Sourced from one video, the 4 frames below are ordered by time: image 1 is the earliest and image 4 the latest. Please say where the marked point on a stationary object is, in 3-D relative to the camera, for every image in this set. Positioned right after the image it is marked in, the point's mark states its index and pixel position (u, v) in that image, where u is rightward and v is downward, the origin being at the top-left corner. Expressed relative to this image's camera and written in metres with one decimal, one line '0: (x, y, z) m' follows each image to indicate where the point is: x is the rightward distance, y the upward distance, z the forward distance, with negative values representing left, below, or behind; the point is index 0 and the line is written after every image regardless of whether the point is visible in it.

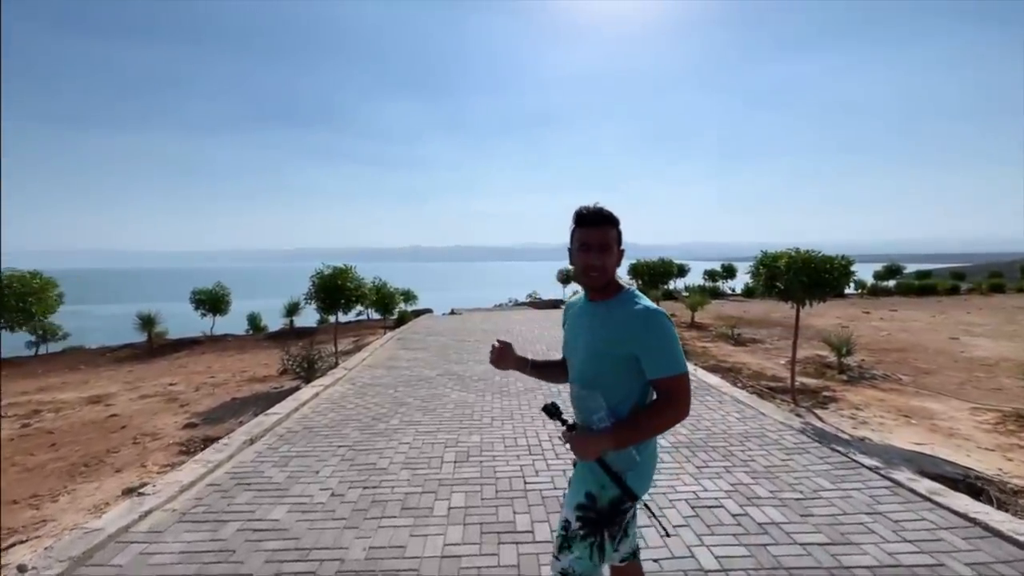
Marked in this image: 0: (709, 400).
0: (+2.4, -1.4, +7.4) m
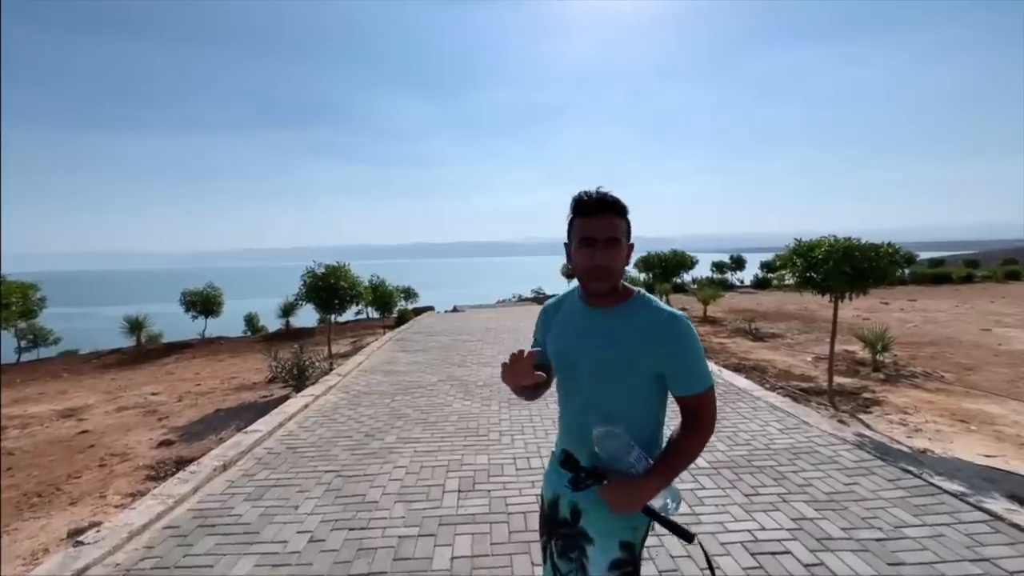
0: (+2.5, -1.3, +6.6) m
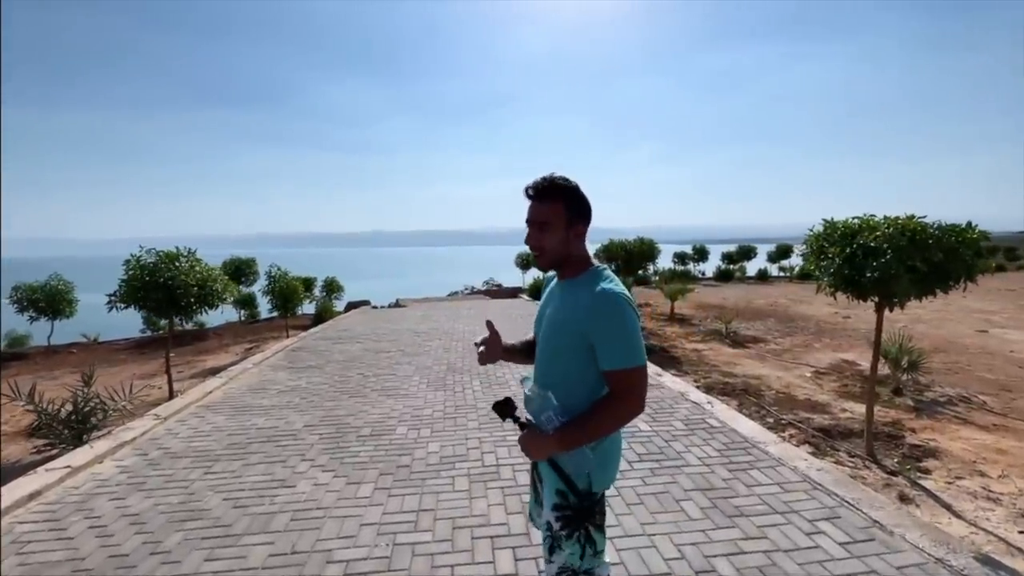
0: (+1.7, -1.3, +4.2) m
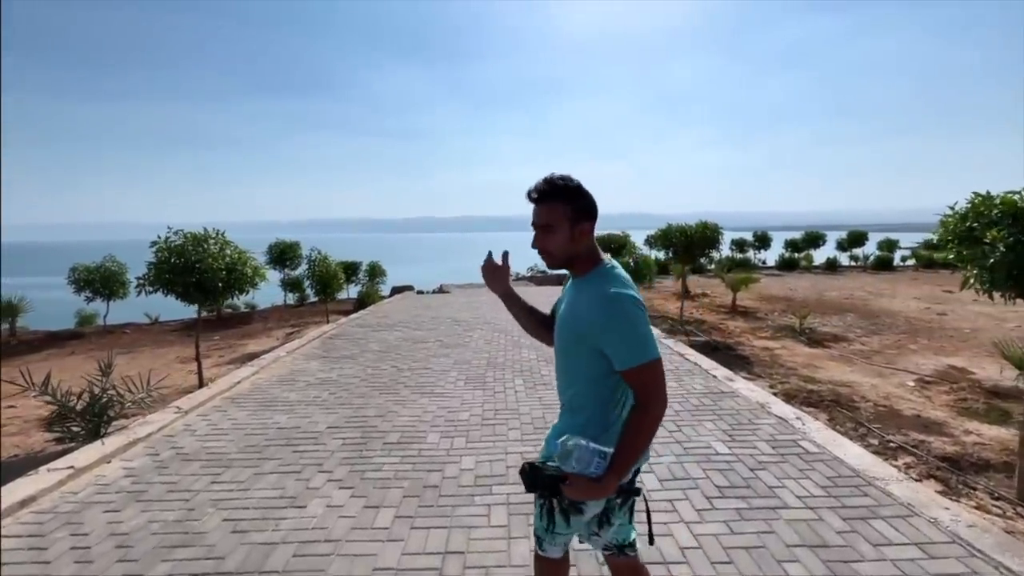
0: (+2.0, -1.3, +3.2) m
